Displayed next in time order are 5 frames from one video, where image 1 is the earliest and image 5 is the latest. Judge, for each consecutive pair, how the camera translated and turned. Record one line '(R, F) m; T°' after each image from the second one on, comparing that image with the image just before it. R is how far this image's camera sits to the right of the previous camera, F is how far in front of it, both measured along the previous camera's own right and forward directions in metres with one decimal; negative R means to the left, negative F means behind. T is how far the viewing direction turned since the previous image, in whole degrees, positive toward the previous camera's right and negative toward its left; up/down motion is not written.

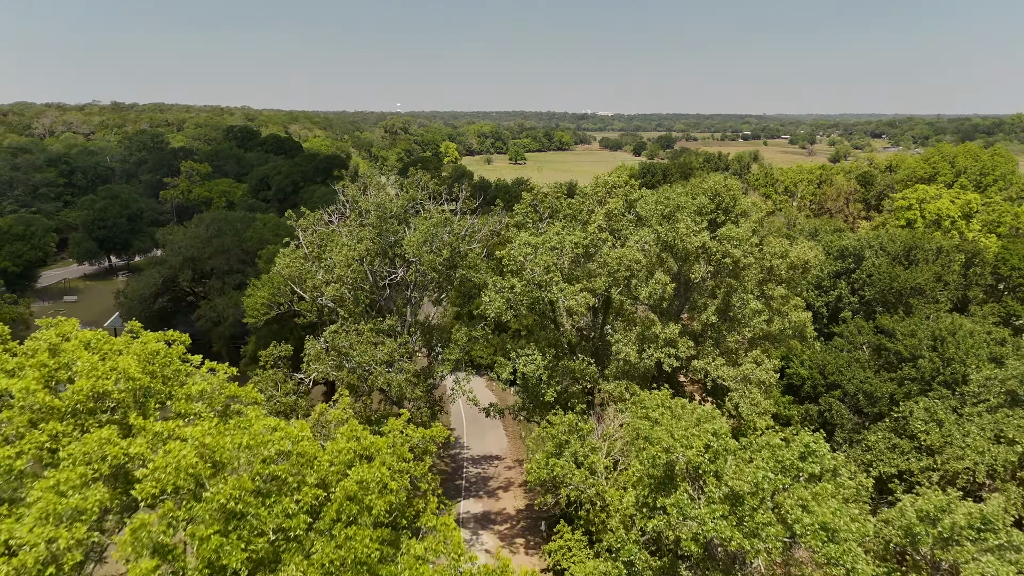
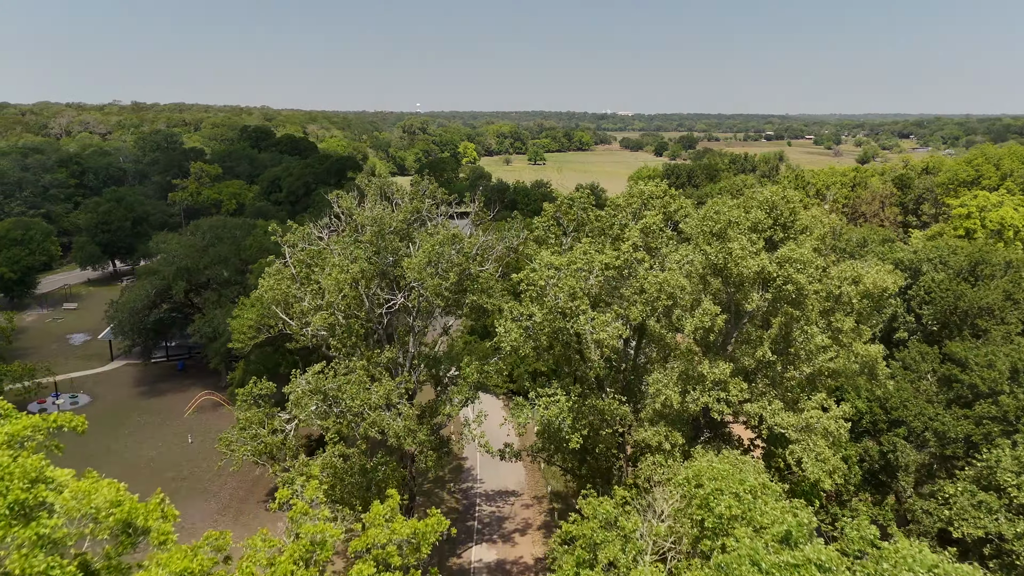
(0.0, +2.4) m; -1°
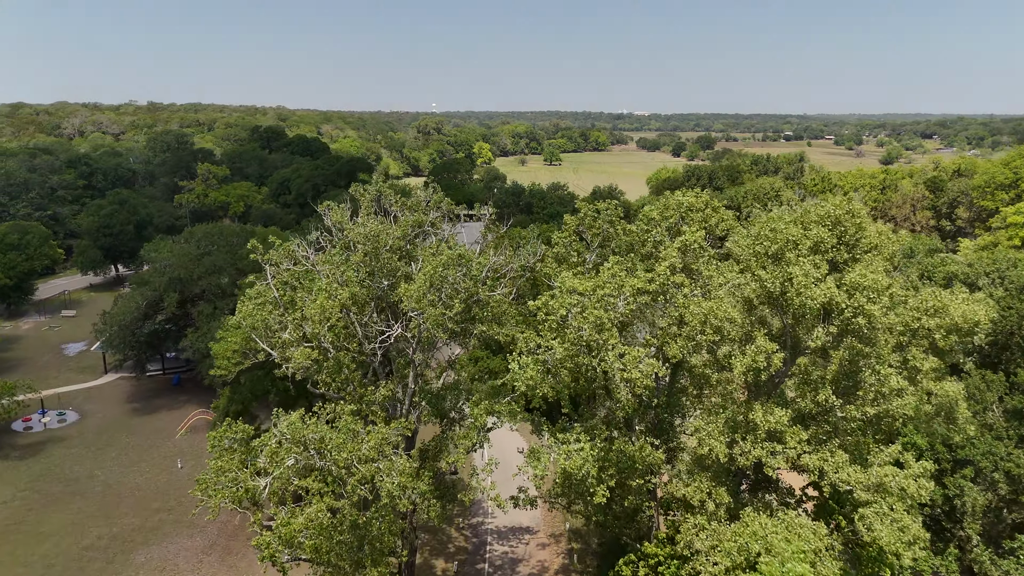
(0.0, +2.0) m; -1°
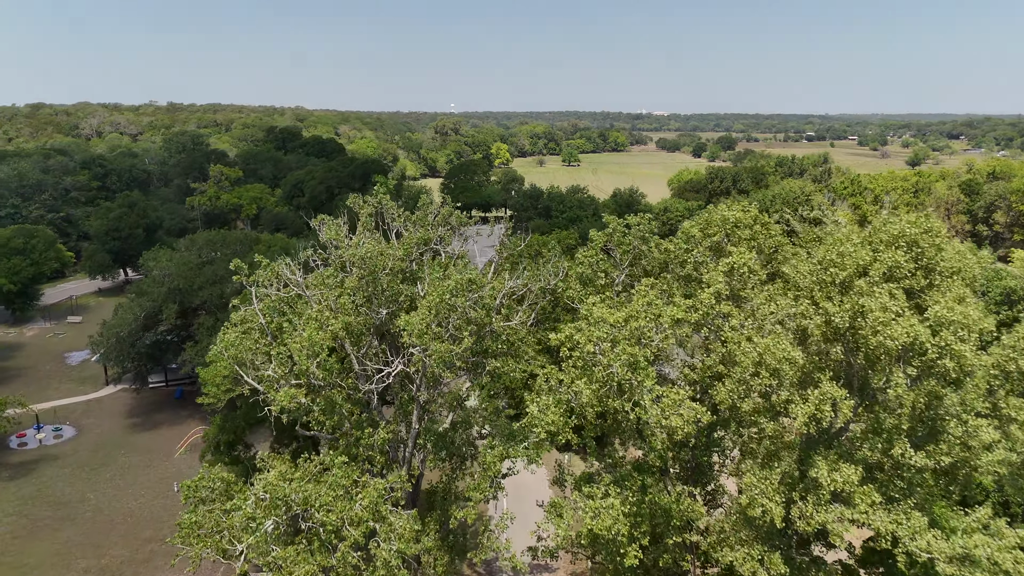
(0.0, +1.6) m; -1°
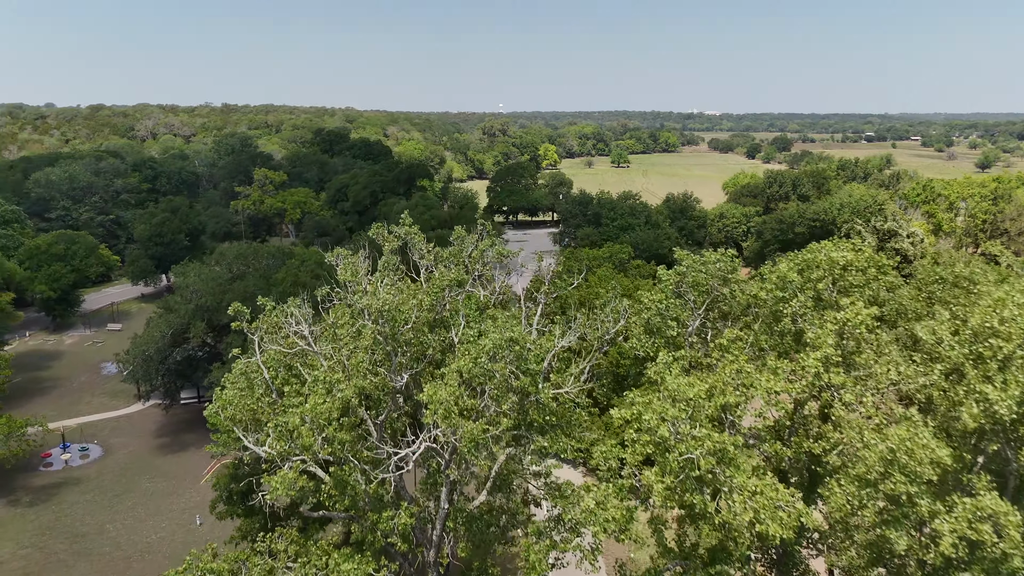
(-0.1, +2.0) m; -4°
